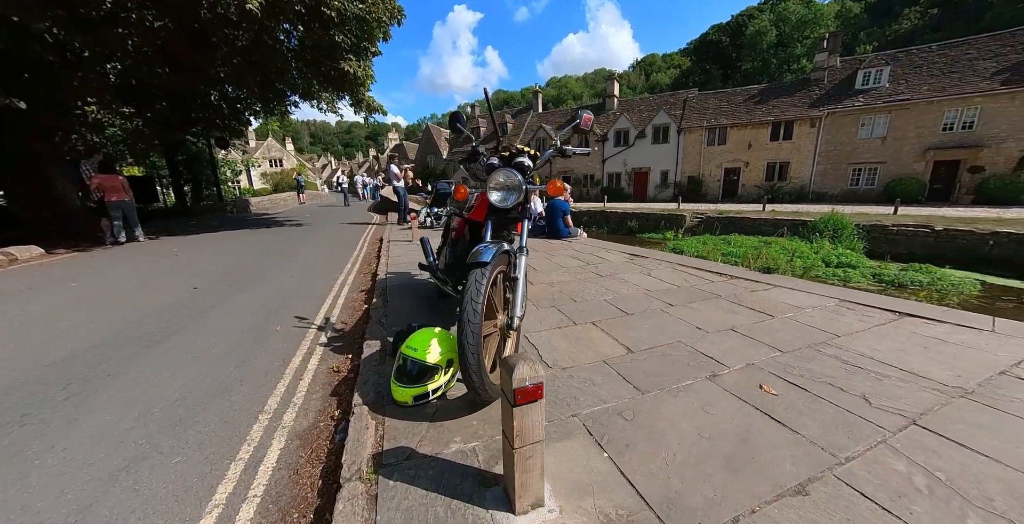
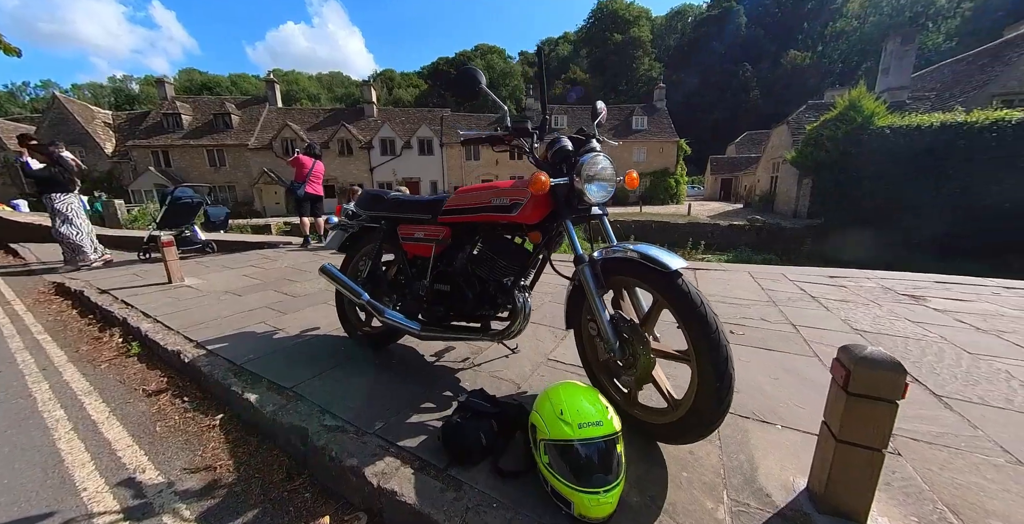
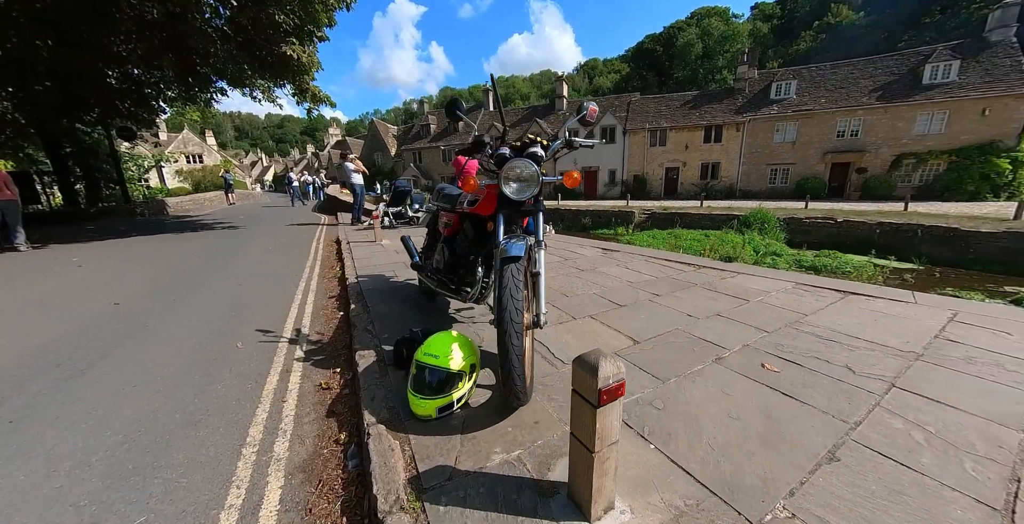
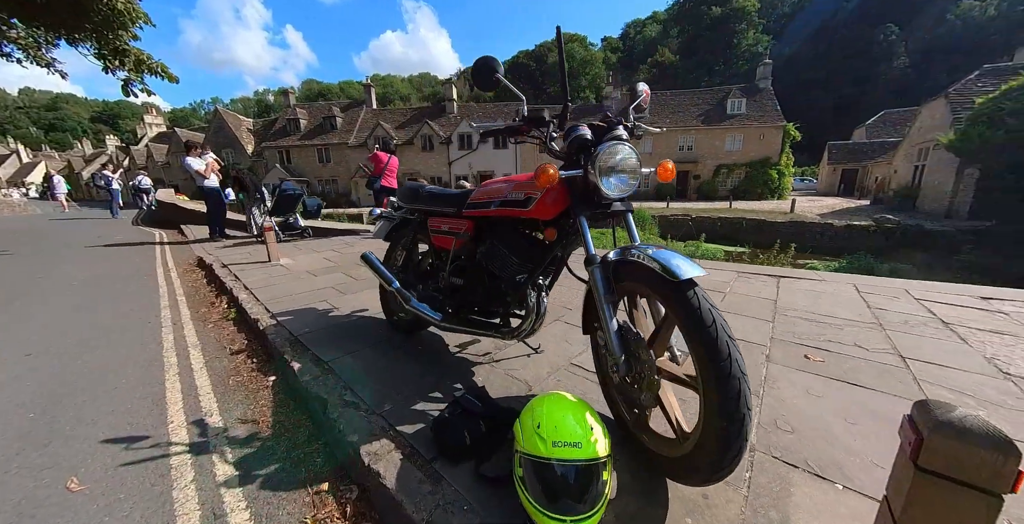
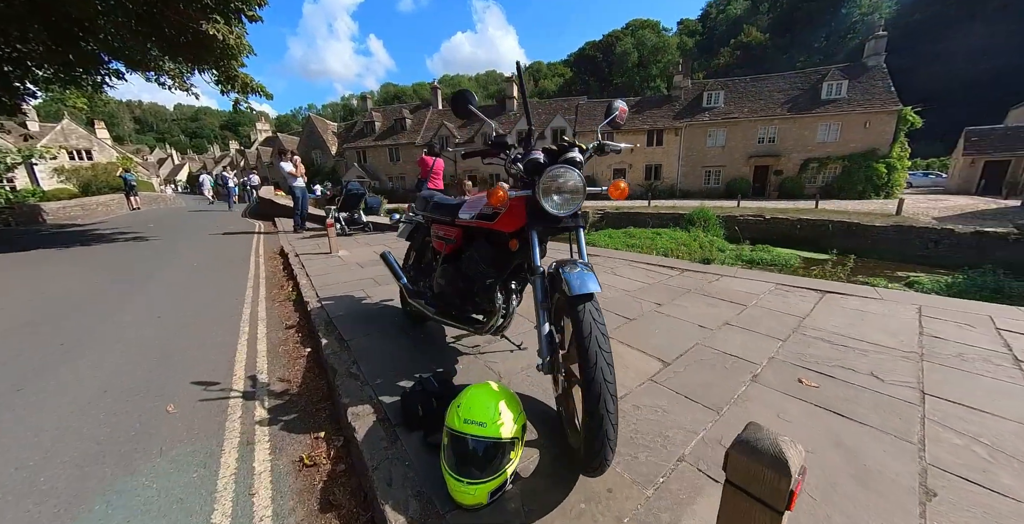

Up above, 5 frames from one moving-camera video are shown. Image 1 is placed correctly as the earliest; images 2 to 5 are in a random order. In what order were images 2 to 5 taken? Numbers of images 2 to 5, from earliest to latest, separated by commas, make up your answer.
3, 5, 4, 2
